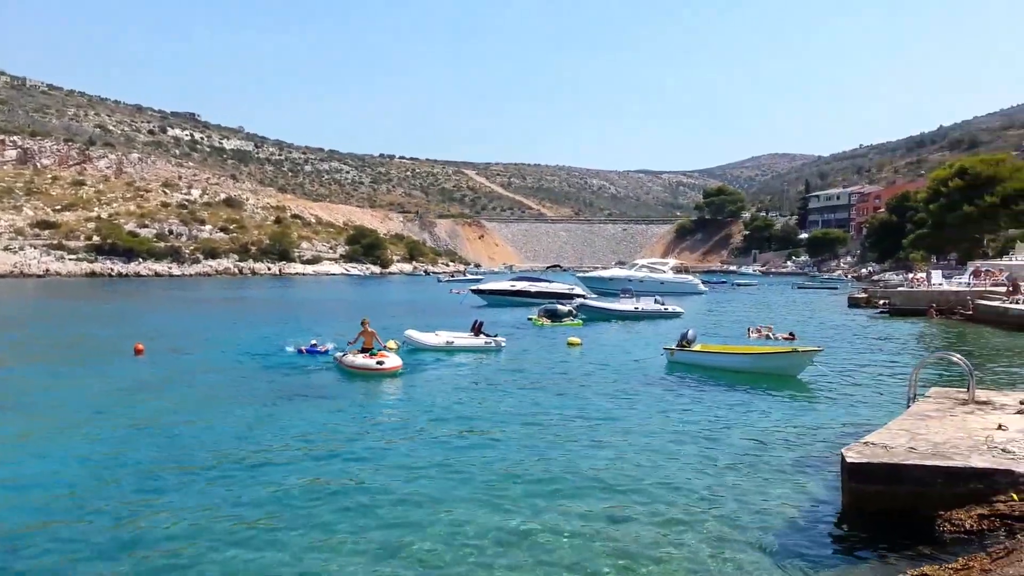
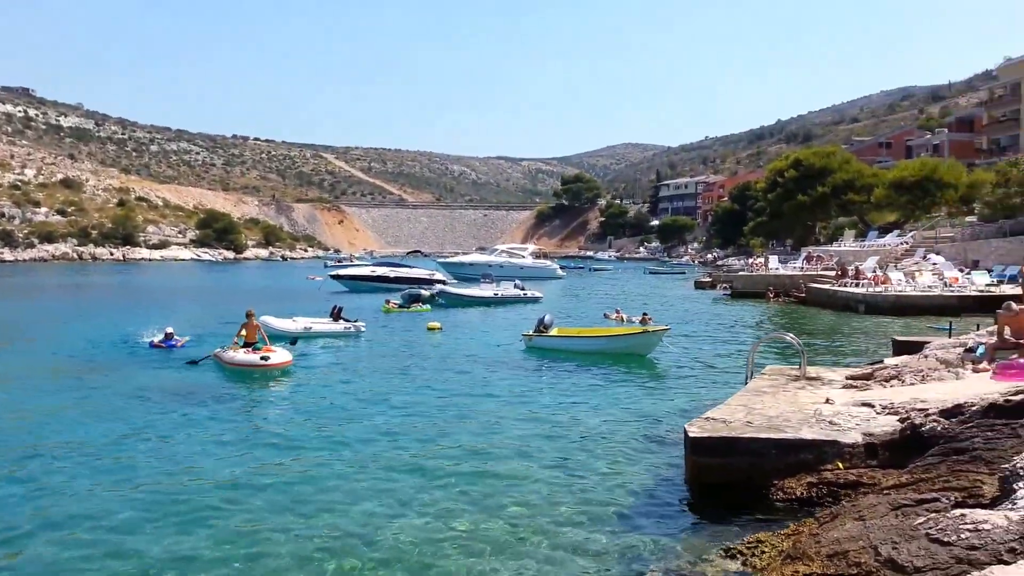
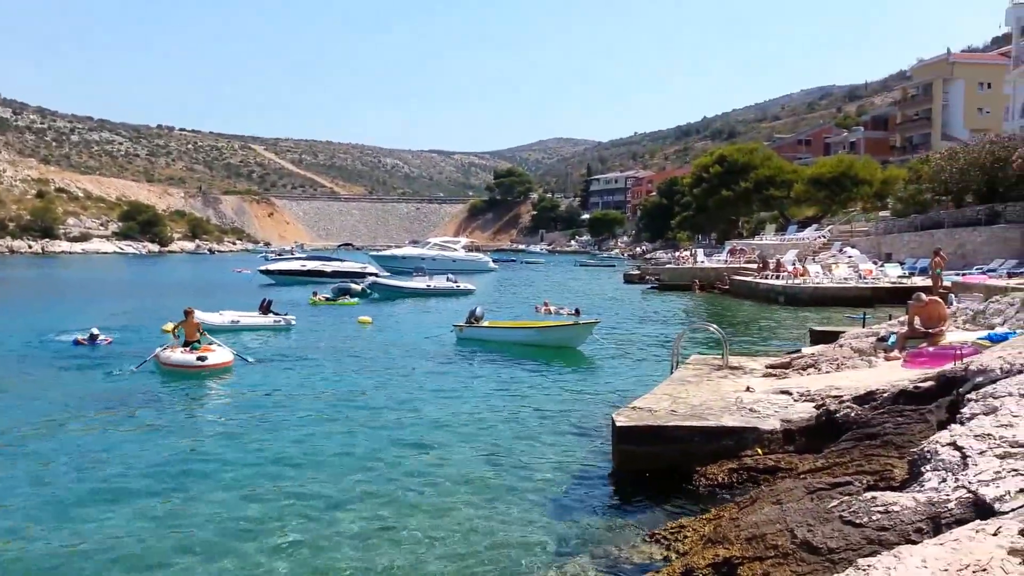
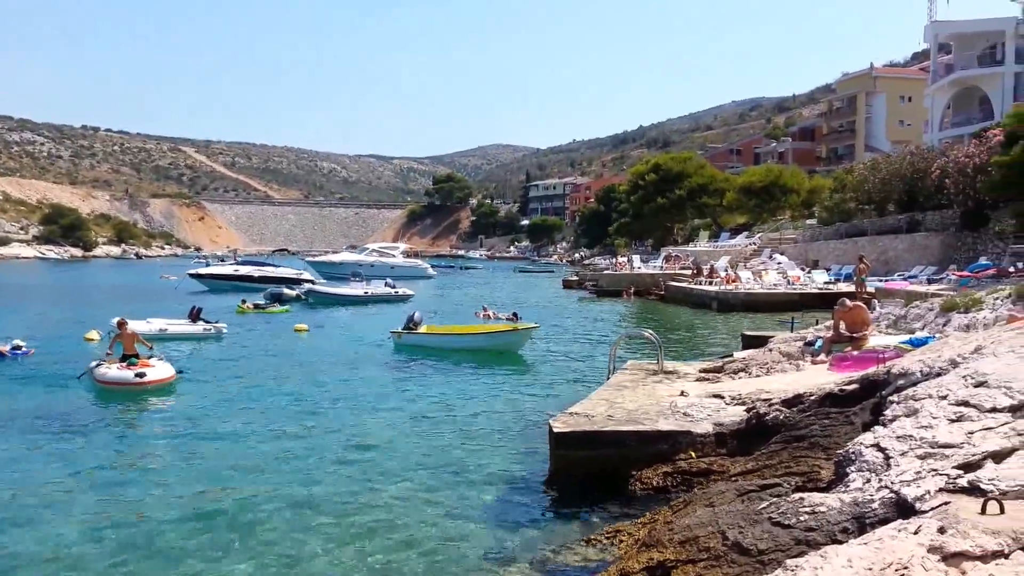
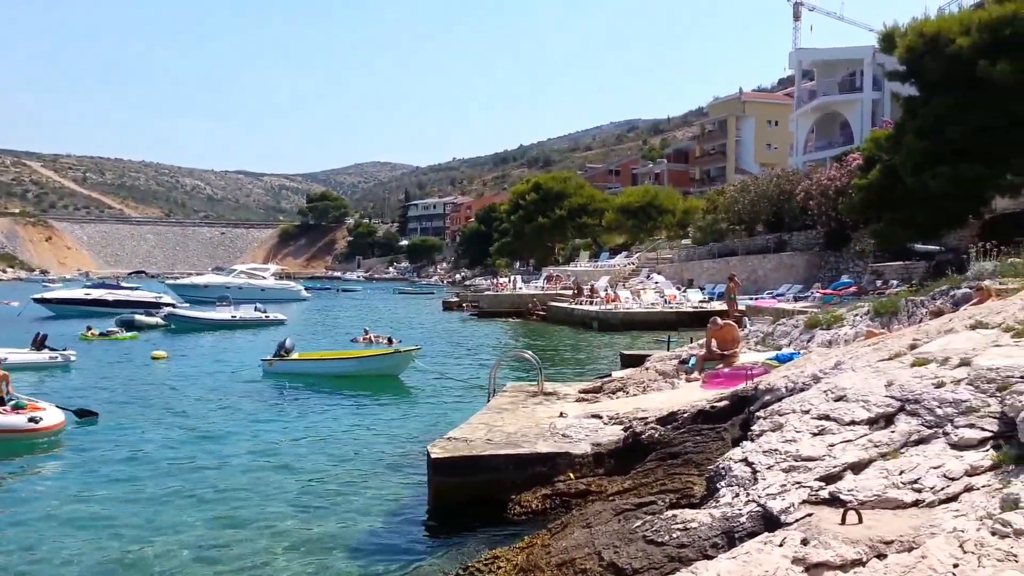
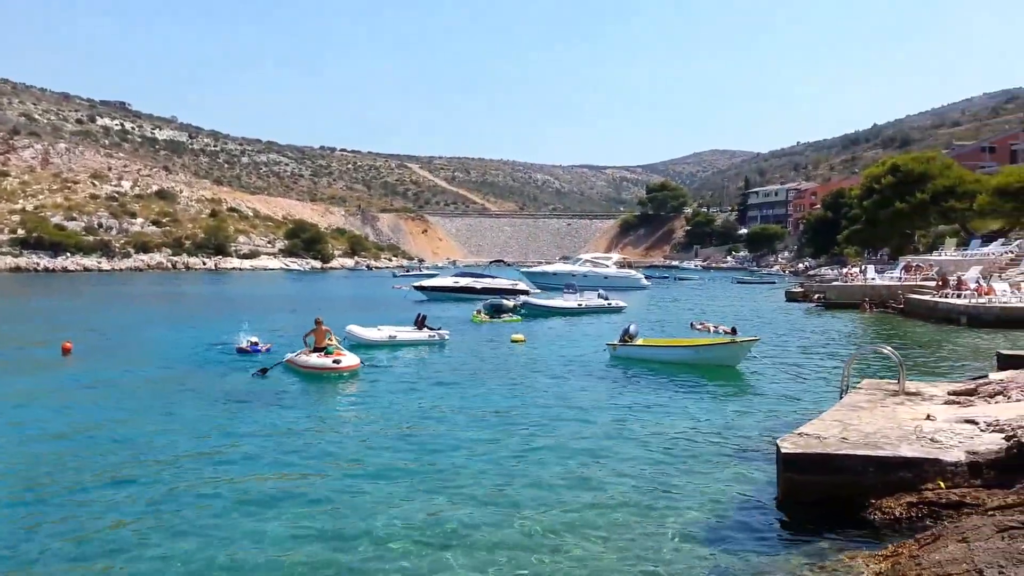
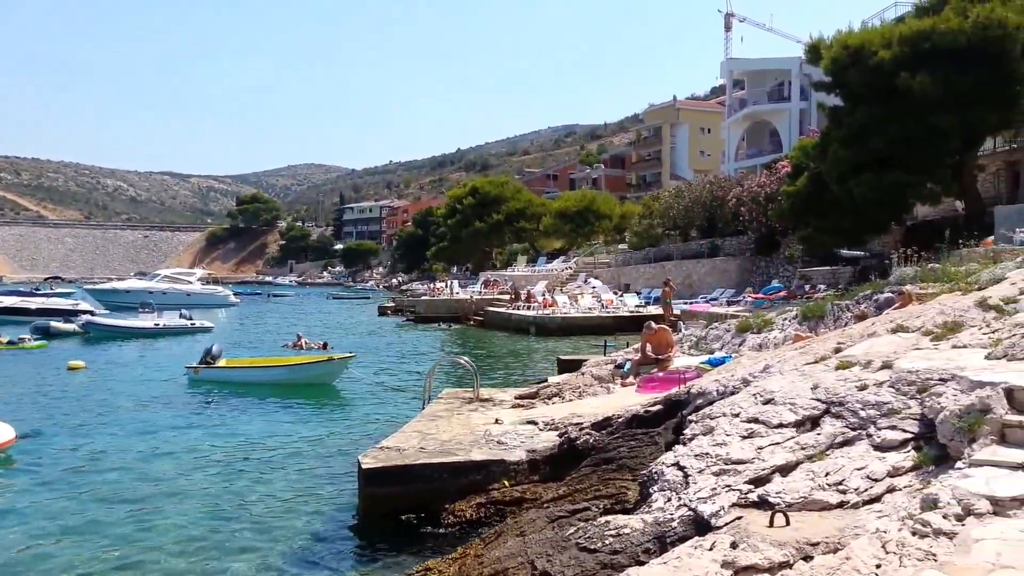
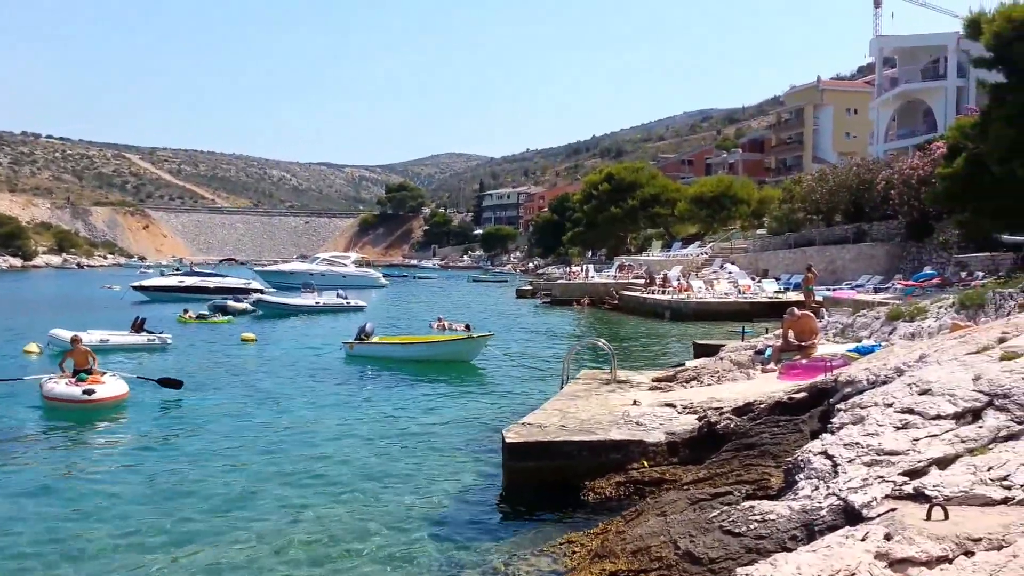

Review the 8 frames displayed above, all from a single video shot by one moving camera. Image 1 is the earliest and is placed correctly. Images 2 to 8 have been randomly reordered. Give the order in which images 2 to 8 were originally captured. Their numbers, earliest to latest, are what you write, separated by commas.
6, 2, 3, 4, 8, 5, 7
